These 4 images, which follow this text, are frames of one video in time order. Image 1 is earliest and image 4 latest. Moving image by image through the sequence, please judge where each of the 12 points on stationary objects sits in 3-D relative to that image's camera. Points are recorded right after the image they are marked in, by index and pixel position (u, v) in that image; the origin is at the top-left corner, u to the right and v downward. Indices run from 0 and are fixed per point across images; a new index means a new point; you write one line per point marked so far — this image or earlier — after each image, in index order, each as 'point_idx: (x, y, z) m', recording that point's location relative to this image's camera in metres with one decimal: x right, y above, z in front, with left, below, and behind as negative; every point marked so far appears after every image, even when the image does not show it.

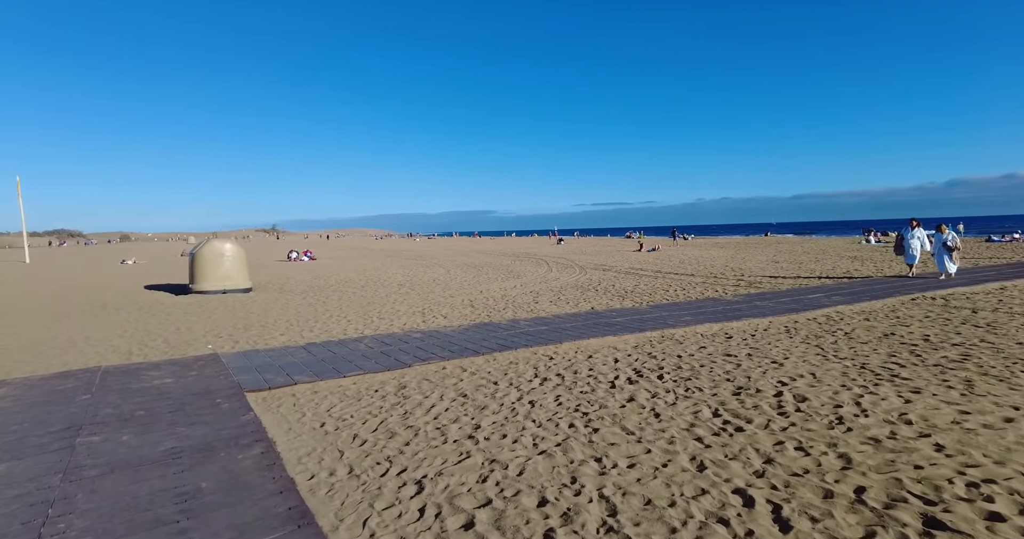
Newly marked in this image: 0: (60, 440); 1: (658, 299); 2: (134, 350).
0: (-3.4, -1.3, +4.1) m
1: (+3.2, -0.7, +11.8) m
2: (-5.8, -1.2, +8.3) m
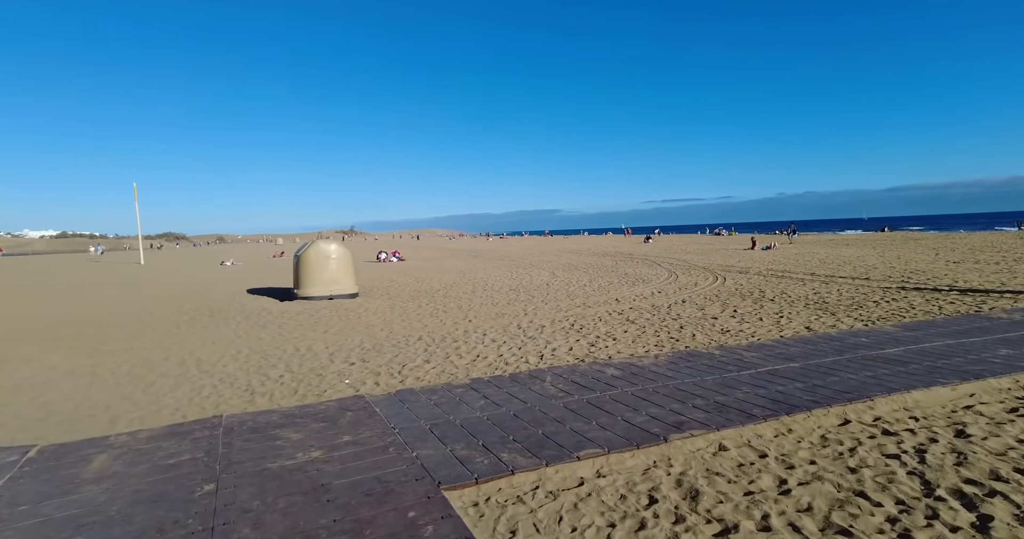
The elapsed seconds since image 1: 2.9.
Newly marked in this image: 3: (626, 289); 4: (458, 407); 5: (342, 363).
0: (-1.4, -1.5, +2.2) m
1: (+6.2, -0.8, +9.0) m
2: (-3.2, -1.4, +6.7) m
3: (+3.5, -0.6, +16.4) m
4: (-0.5, -1.3, +5.1) m
5: (-2.4, -1.3, +7.6) m
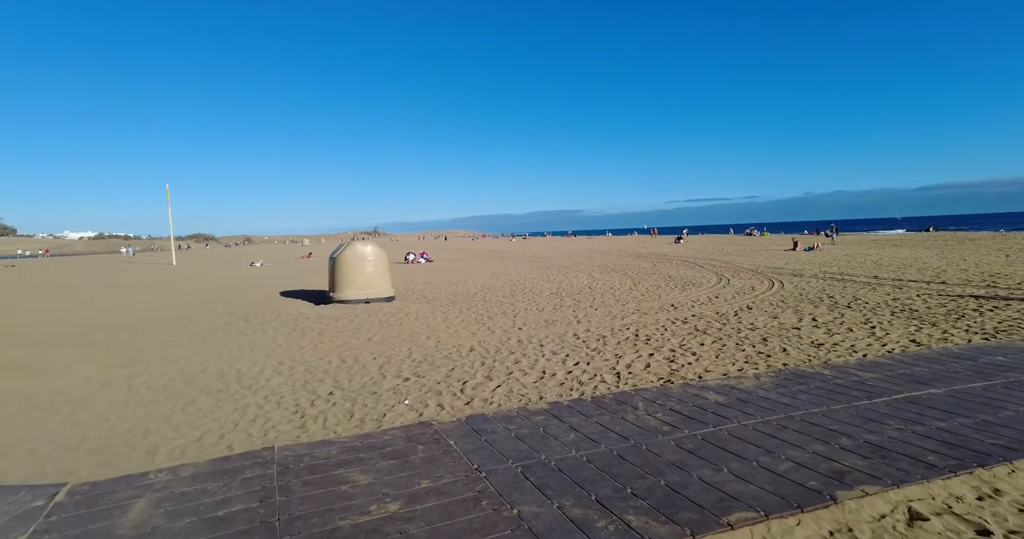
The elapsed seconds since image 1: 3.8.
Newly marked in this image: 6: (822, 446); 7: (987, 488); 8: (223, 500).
0: (-0.7, -1.5, +1.5) m
1: (+7.2, -0.9, +7.9) m
2: (-2.3, -1.5, +6.0) m
3: (+4.7, -0.7, +15.4) m
4: (+0.3, -1.4, +4.4) m
5: (-1.5, -1.4, +7.0) m
6: (+2.2, -1.3, +3.8) m
7: (+2.8, -1.3, +3.2) m
8: (-1.9, -1.5, +3.5) m
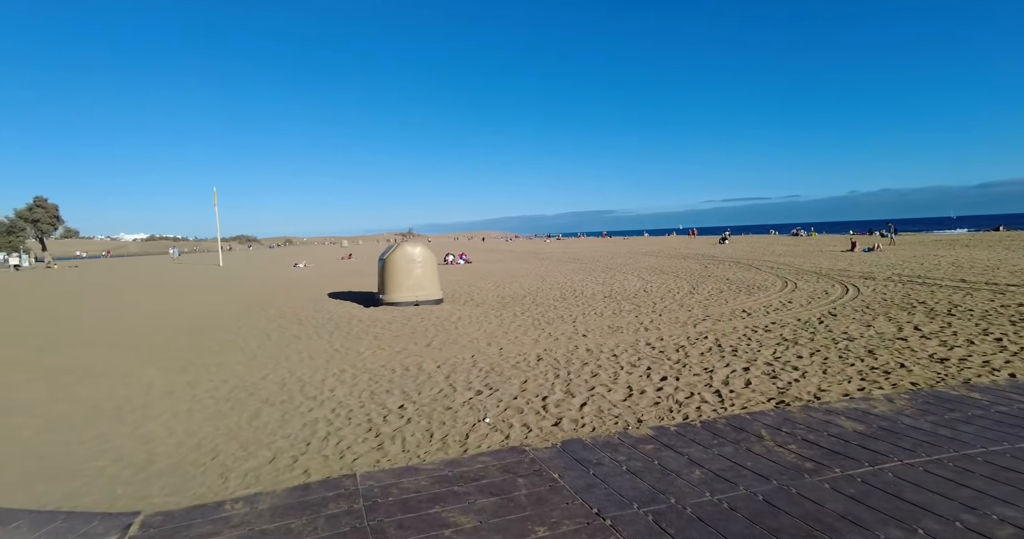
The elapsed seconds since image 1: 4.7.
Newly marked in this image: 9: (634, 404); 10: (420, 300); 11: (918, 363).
0: (-0.1, -1.6, +0.9) m
1: (+8.2, -0.9, +6.8) m
2: (-1.4, -1.5, +5.6) m
3: (+6.3, -0.8, +14.5) m
4: (+1.1, -1.4, +3.7) m
5: (-0.5, -1.4, +6.4) m
6: (+2.9, -1.3, +3.0) m
7: (+3.5, -1.3, +2.4) m
8: (-1.1, -1.5, +3.1) m
9: (+1.3, -1.4, +5.7) m
10: (-2.7, -0.9, +16.2) m
11: (+5.0, -1.1, +6.6) m
